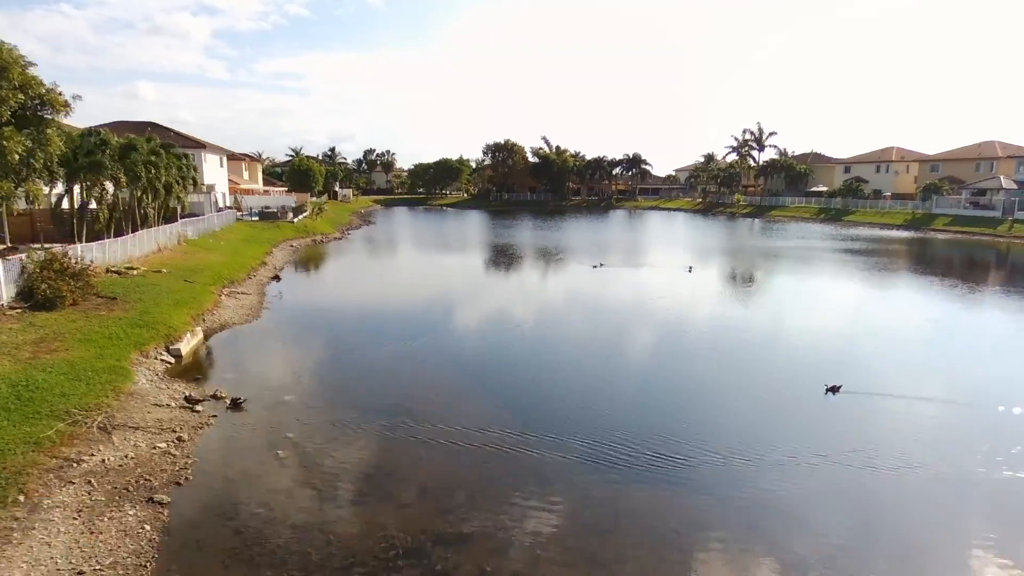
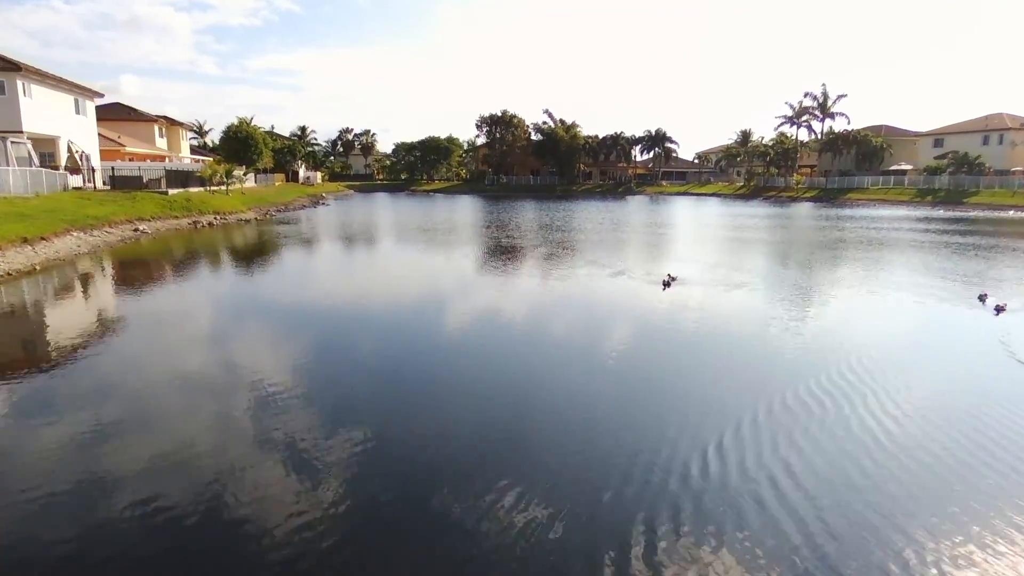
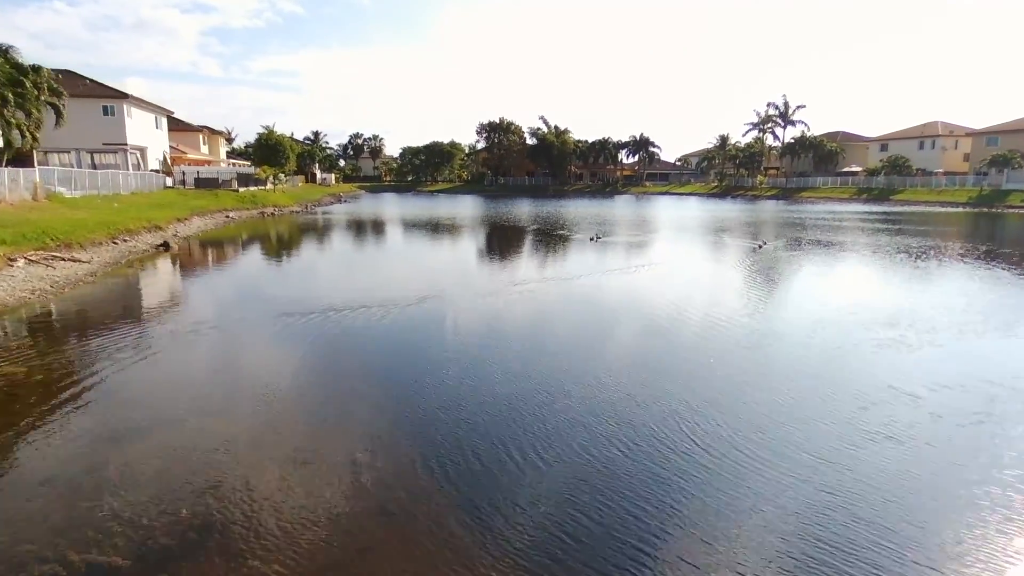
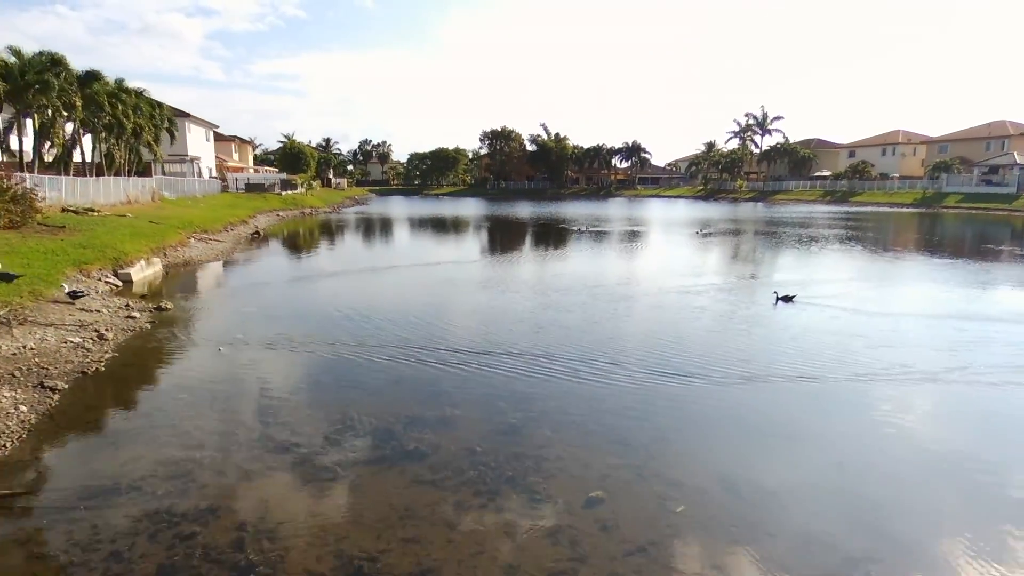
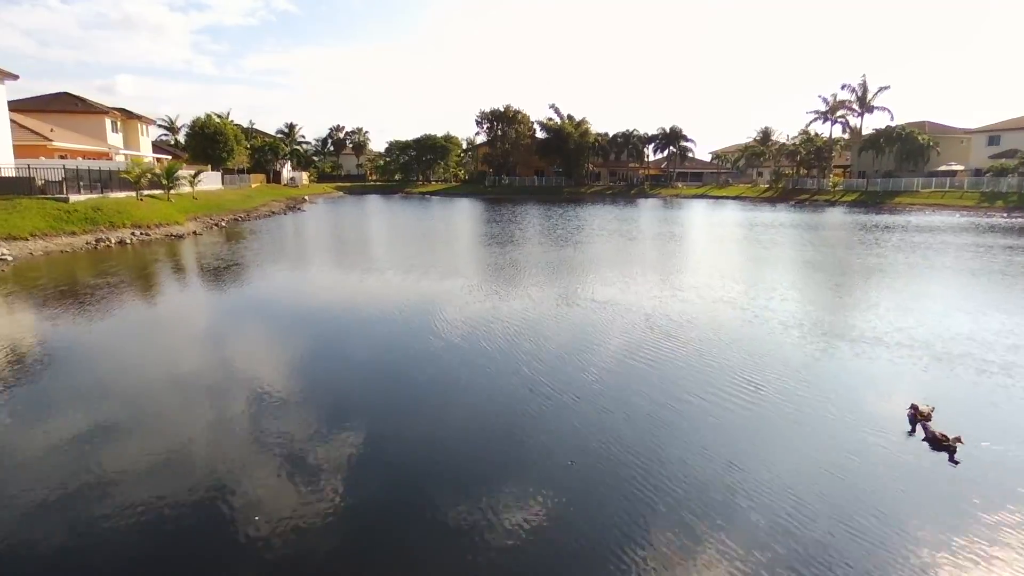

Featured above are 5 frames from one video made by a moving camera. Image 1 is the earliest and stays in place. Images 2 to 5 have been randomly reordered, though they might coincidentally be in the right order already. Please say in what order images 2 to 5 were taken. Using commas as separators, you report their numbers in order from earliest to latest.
4, 3, 2, 5
